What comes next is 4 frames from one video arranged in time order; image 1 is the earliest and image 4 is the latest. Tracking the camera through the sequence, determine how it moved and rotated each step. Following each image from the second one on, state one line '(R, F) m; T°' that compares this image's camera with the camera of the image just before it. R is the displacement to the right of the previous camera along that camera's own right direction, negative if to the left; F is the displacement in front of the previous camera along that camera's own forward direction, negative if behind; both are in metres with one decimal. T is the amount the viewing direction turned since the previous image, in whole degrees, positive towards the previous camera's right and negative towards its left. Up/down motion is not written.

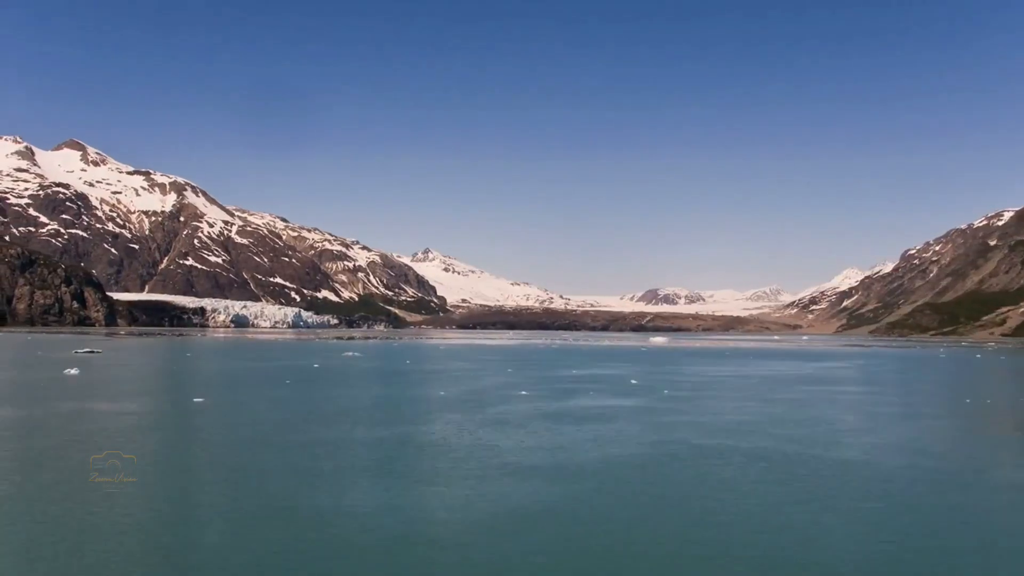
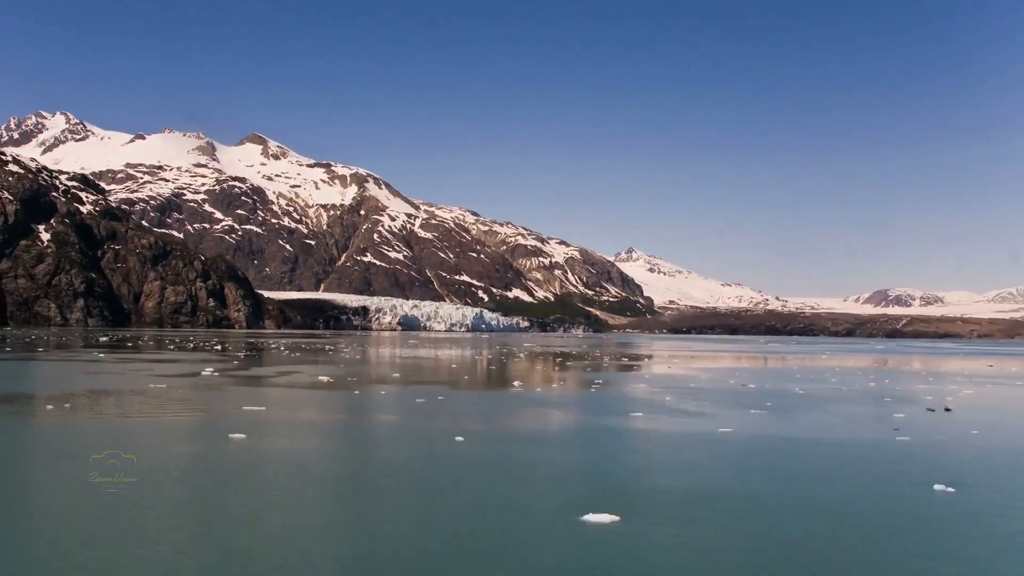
(-2.7, +26.1) m; -15°
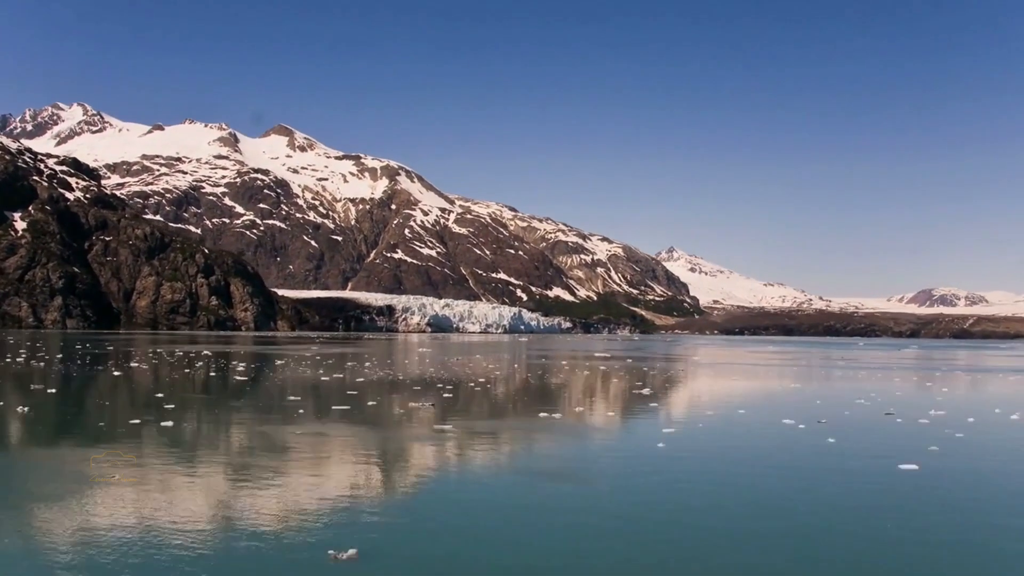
(-2.6, +14.0) m; -2°
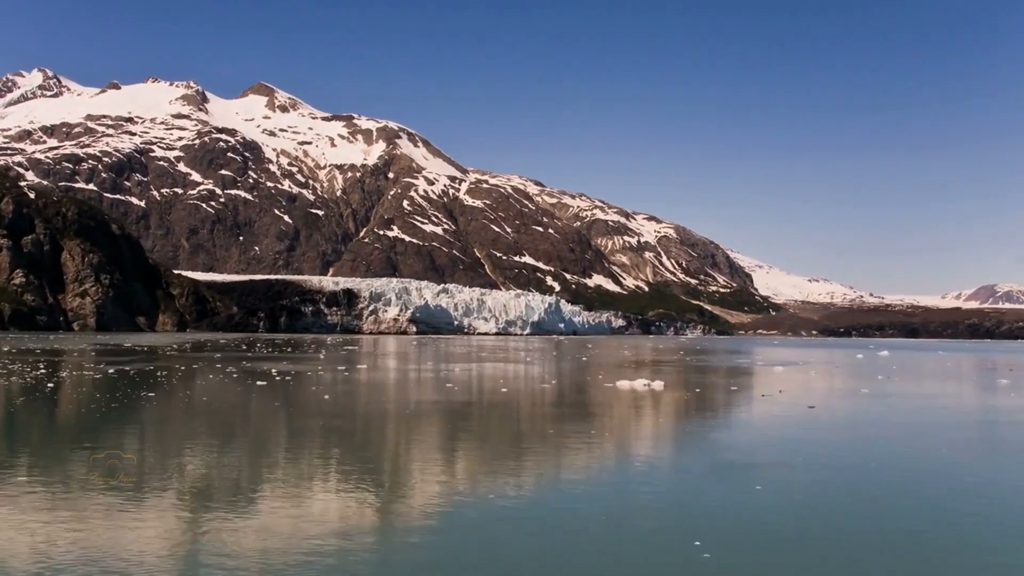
(-1.0, +37.2) m; -2°
